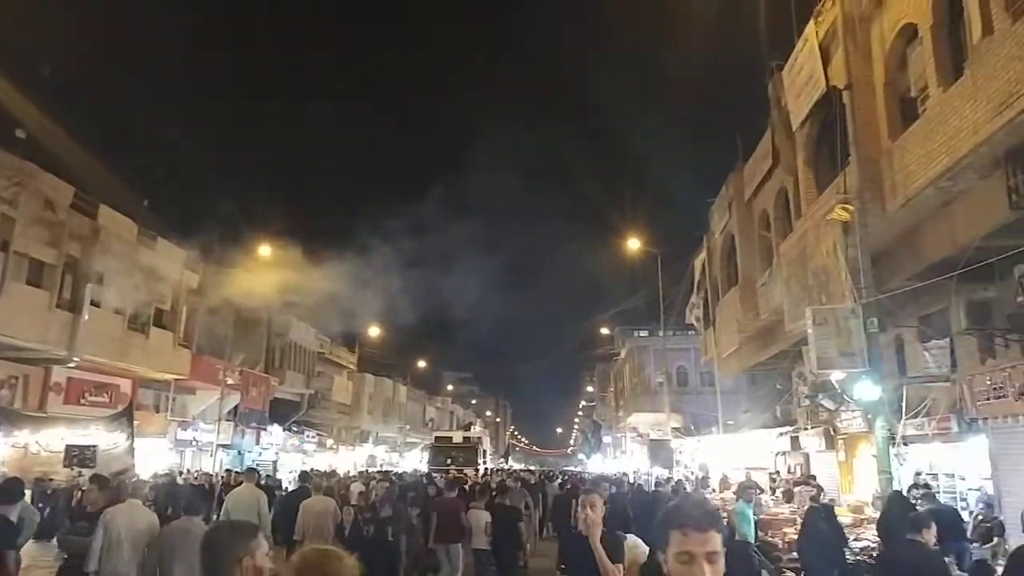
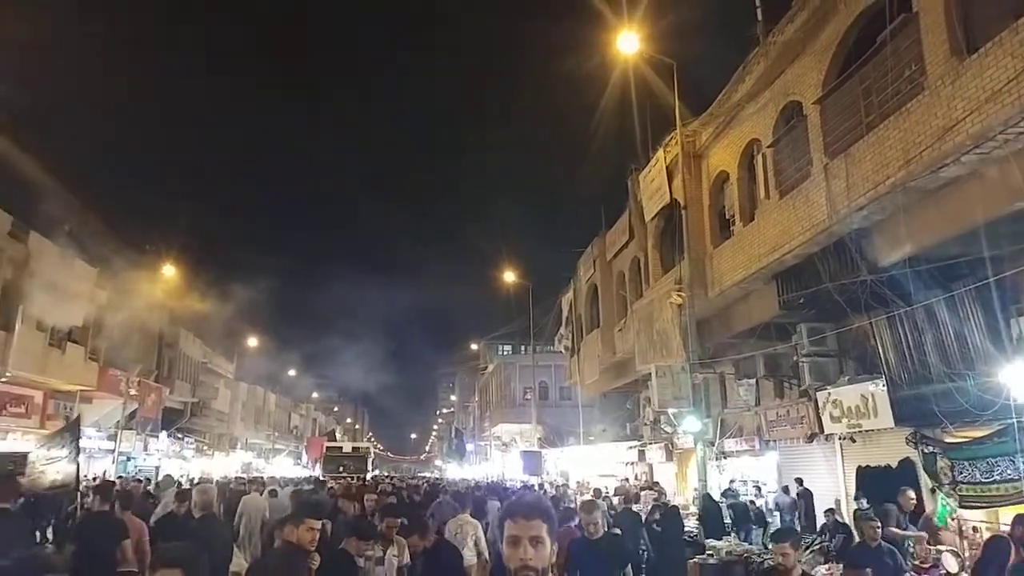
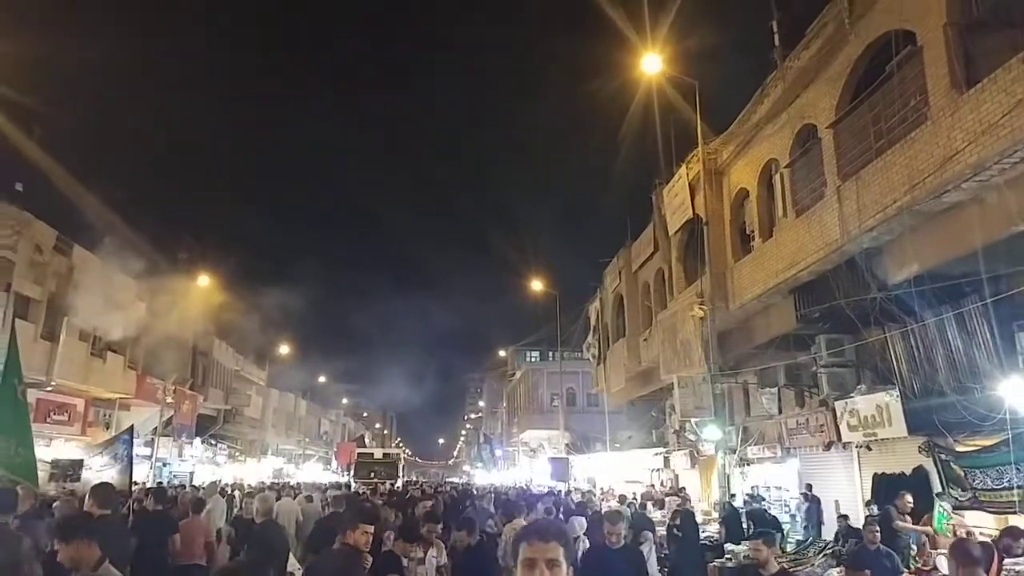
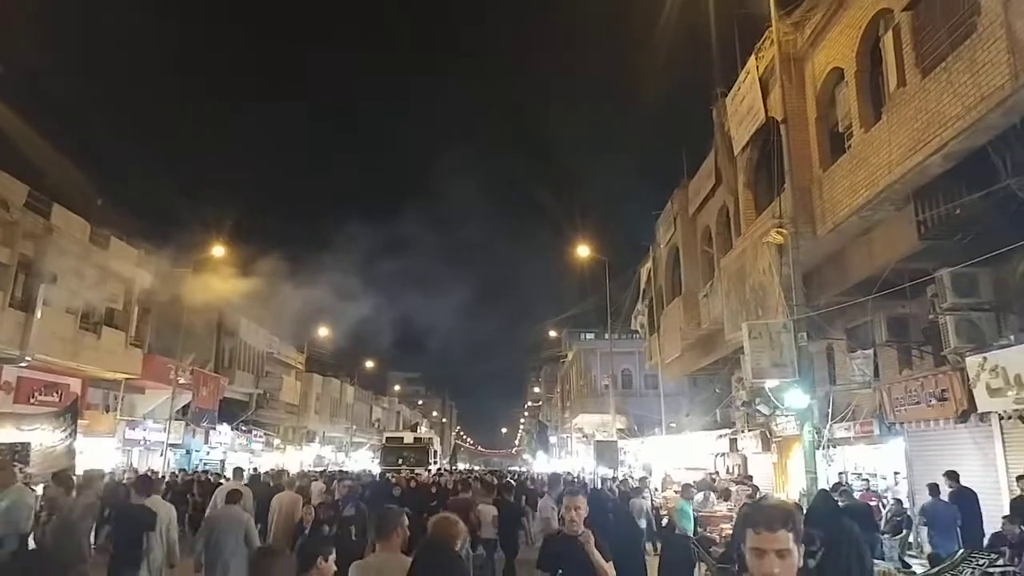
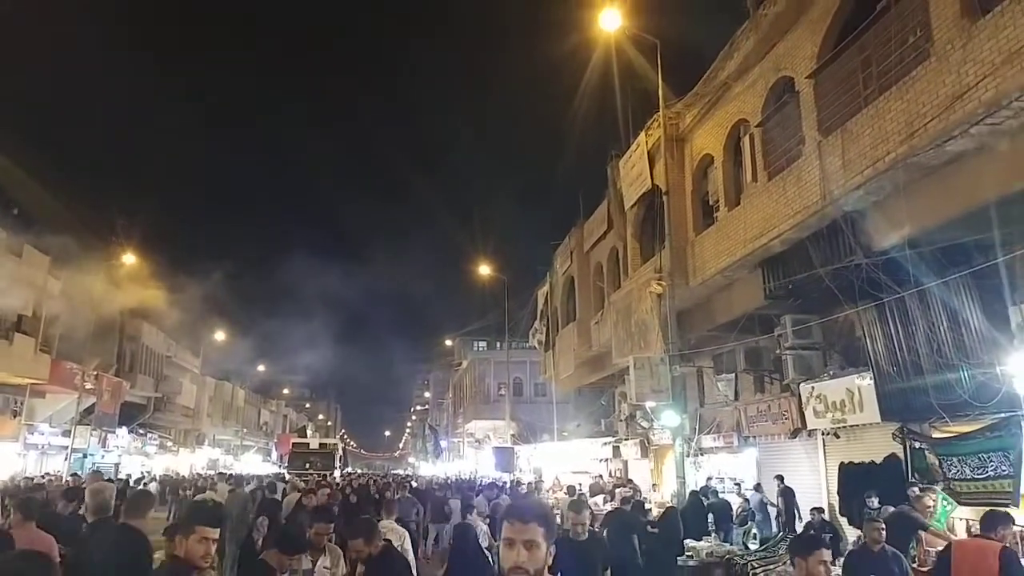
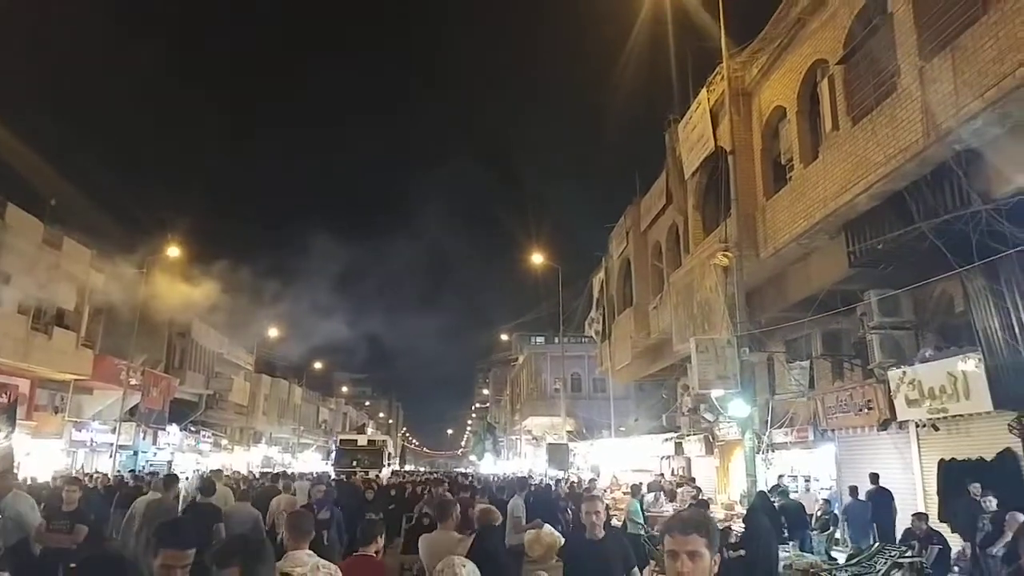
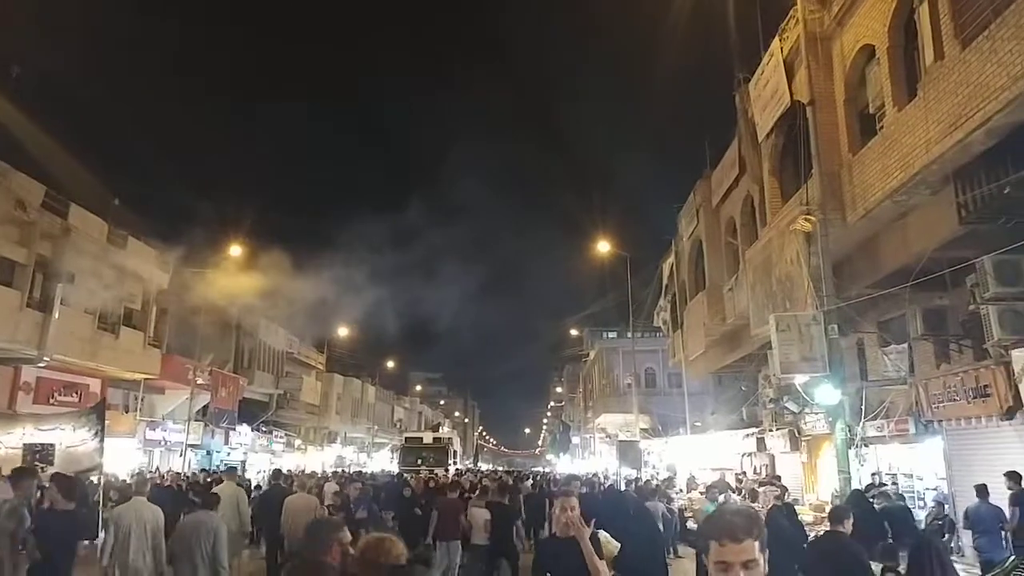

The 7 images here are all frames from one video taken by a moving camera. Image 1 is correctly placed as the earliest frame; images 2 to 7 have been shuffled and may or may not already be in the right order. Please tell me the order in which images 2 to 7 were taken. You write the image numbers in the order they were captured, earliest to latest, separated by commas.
7, 4, 6, 5, 2, 3
